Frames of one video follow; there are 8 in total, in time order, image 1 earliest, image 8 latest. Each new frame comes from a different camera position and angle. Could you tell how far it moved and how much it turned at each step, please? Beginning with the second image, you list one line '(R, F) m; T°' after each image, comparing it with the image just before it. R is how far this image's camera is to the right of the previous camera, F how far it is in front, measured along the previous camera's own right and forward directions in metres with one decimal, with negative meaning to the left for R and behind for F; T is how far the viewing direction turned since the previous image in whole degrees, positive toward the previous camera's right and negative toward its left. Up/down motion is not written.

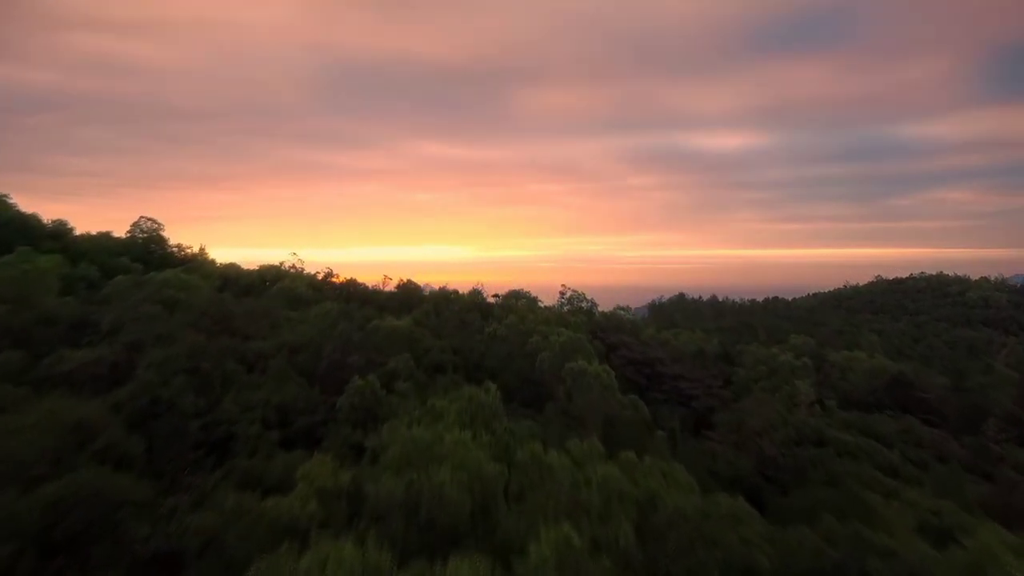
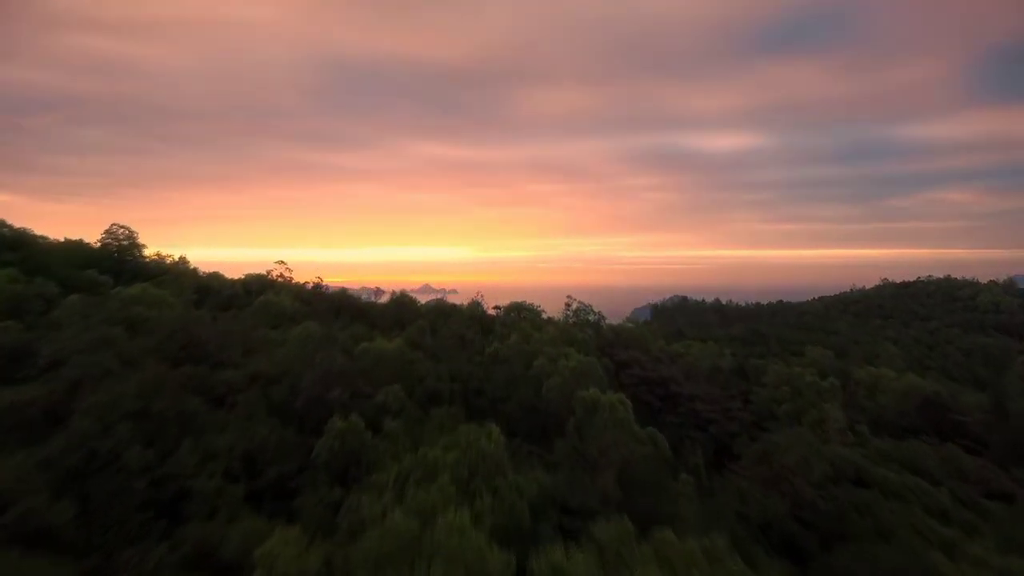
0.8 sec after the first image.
(-0.1, +1.2) m; 0°
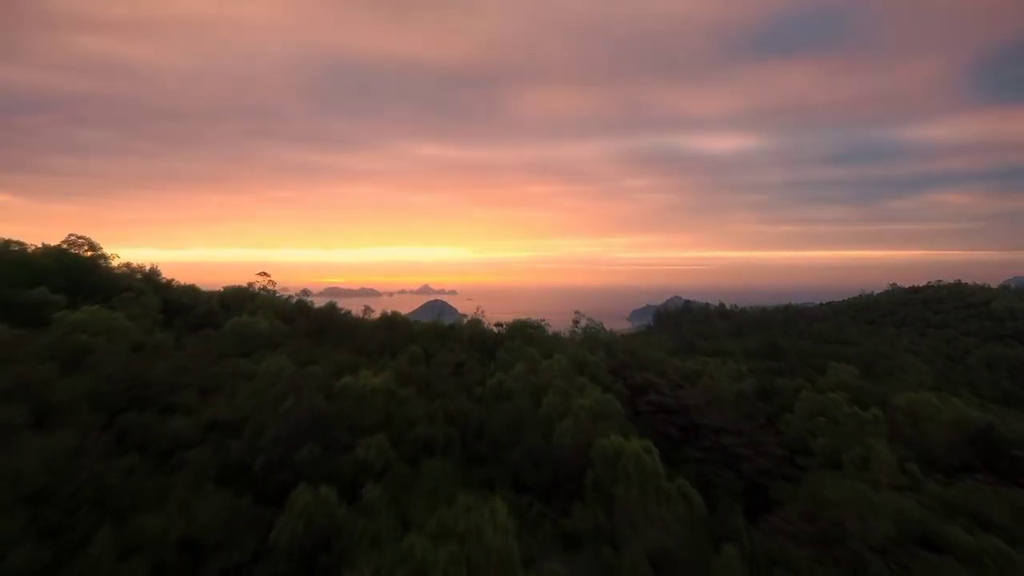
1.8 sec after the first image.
(-0.1, +1.5) m; 0°
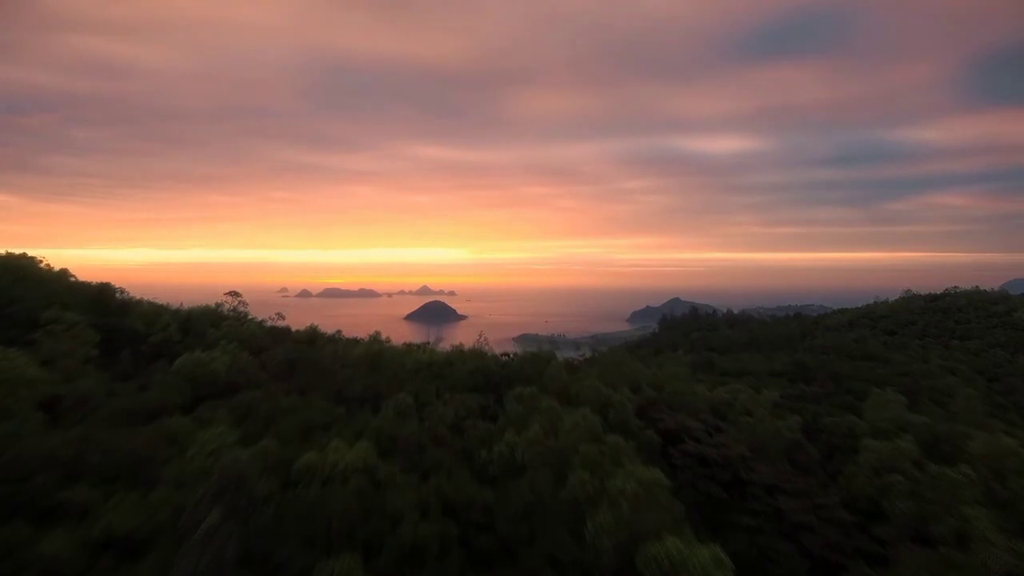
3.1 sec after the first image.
(-0.2, +2.2) m; 0°
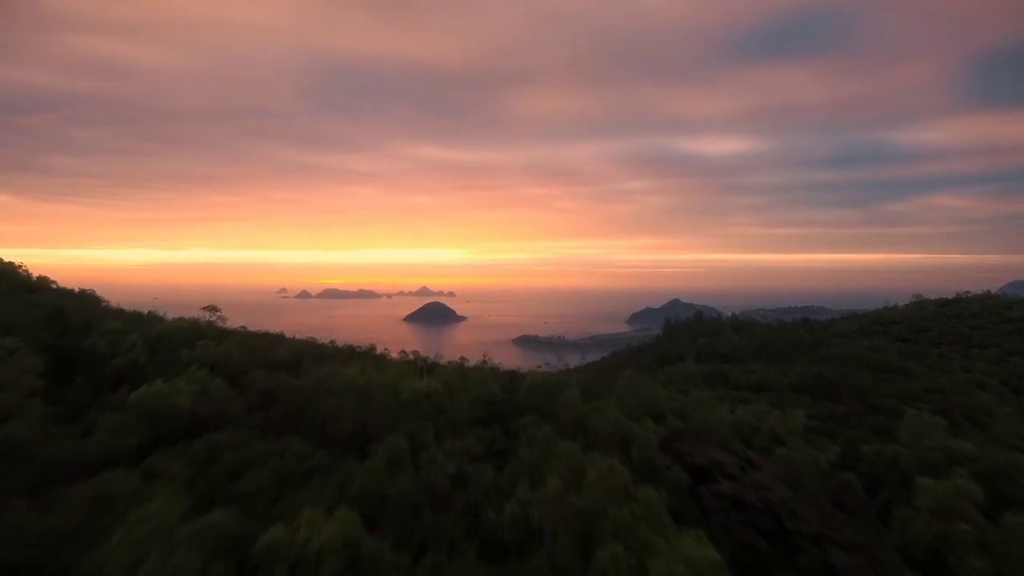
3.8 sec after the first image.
(-0.2, +1.3) m; 0°
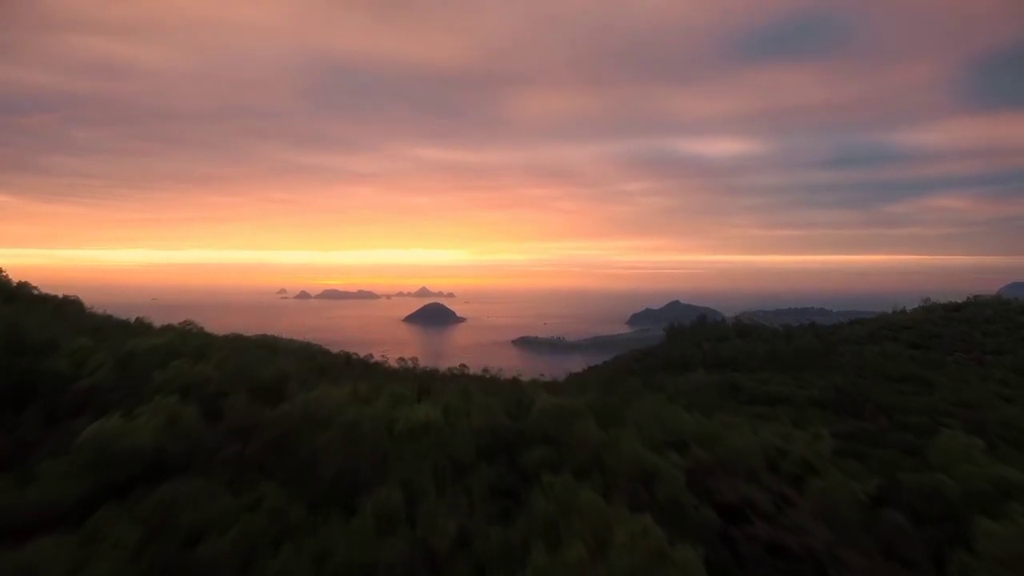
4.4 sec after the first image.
(-0.1, +1.1) m; 0°
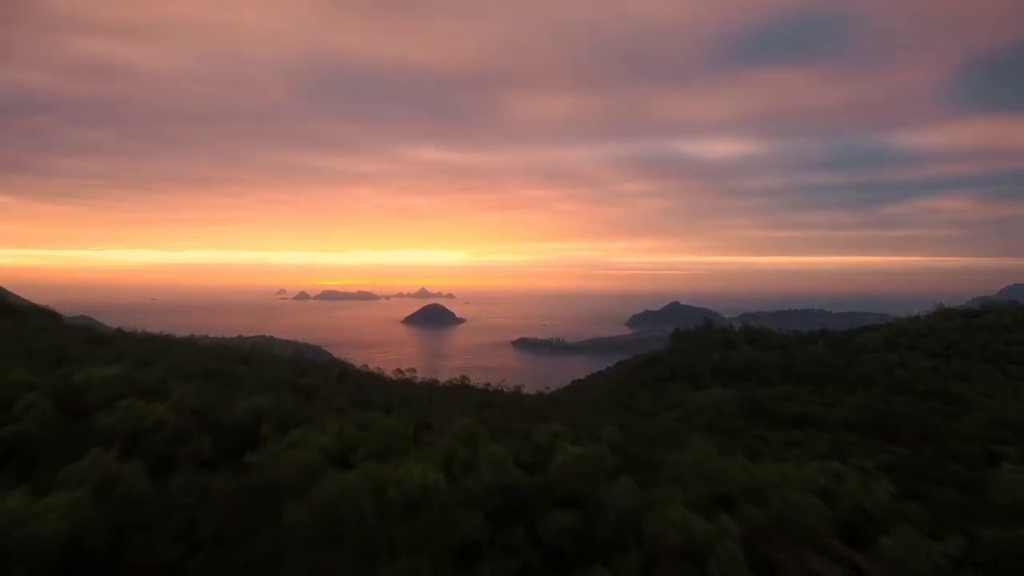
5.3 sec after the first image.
(-0.2, +1.7) m; 0°
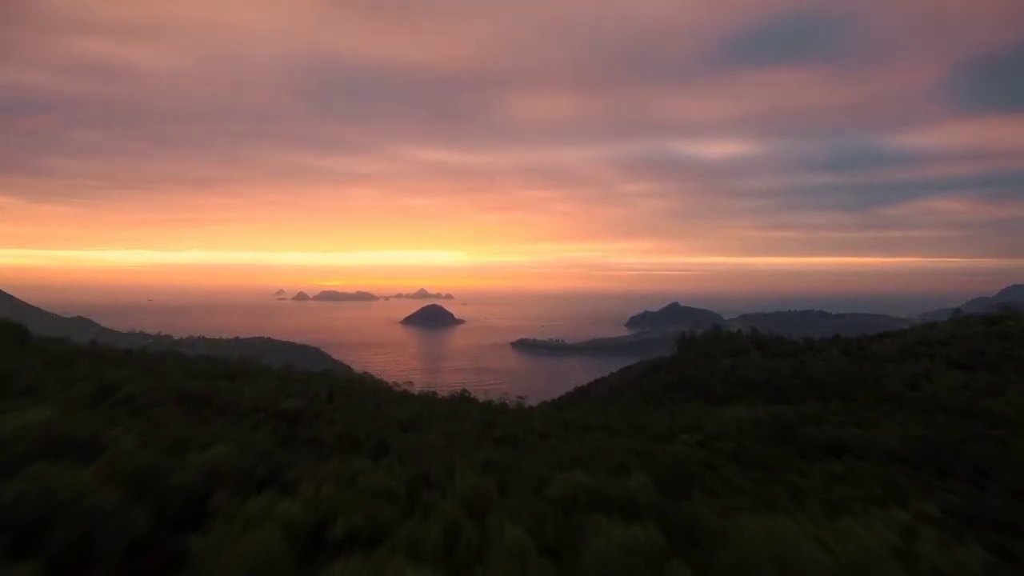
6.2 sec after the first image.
(-0.2, +1.9) m; 0°
